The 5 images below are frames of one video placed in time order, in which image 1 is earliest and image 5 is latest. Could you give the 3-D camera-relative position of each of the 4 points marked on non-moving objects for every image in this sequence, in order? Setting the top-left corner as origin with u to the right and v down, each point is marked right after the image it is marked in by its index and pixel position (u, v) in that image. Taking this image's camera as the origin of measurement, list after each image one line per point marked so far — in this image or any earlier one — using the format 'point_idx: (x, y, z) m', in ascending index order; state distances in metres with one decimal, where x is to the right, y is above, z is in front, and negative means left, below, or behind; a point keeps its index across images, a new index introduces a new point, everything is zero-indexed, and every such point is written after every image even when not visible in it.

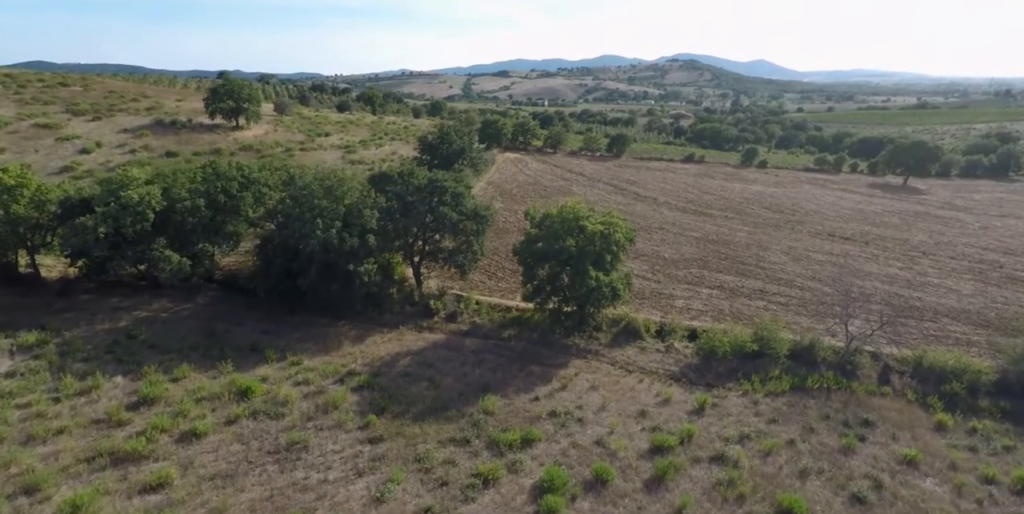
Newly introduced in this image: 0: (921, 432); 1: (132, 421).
0: (+14.5, -6.2, +19.8) m
1: (-10.7, -4.6, +15.8) m
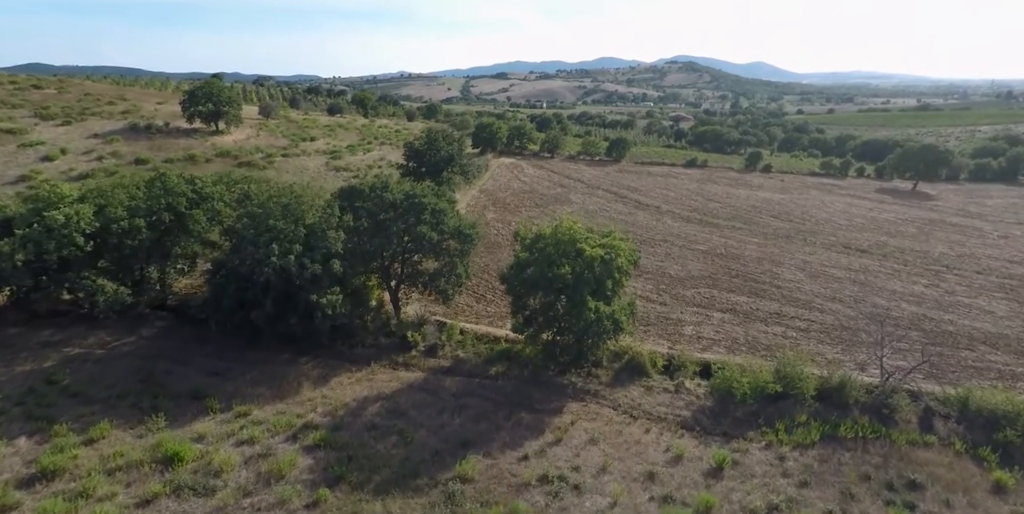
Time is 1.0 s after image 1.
0: (+14.0, -7.1, +16.8) m
1: (-11.2, -5.6, +12.7) m
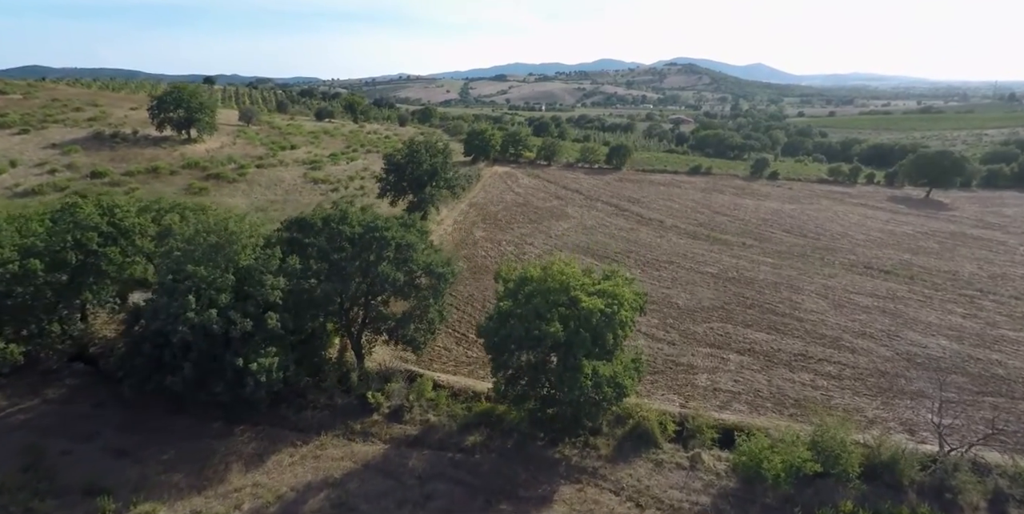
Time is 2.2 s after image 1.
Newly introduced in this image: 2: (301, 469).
0: (+13.4, -8.6, +13.1) m
1: (-11.8, -7.1, +9.0) m
2: (-6.0, -6.1, +16.0) m
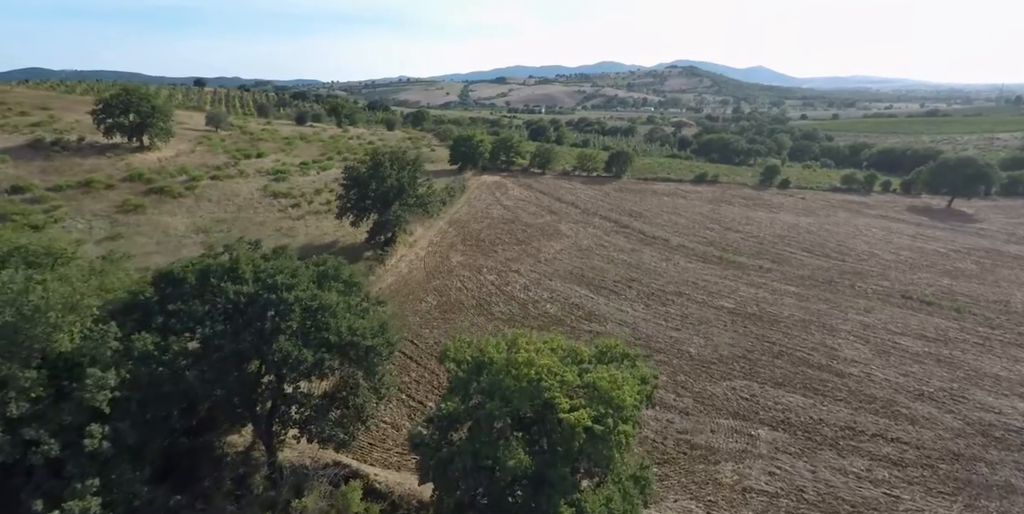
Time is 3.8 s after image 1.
0: (+12.3, -10.2, +7.7) m
1: (-12.9, -8.7, +3.6) m
2: (-7.1, -7.7, +10.7) m
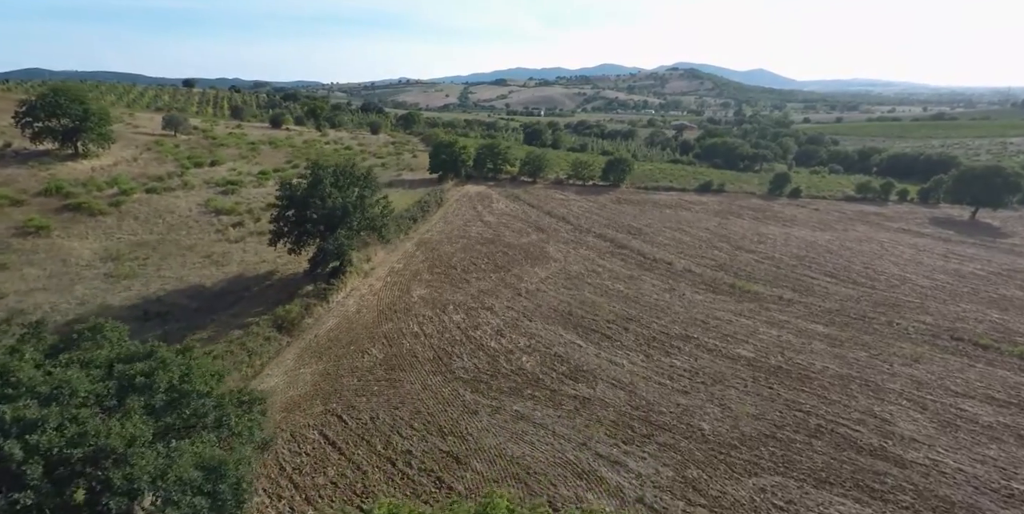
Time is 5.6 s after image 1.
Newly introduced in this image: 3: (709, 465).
0: (+11.0, -11.8, +2.1) m
1: (-14.3, -10.2, -1.9) m
2: (-8.5, -9.3, +5.1) m
3: (+6.0, -6.3, +17.2) m
